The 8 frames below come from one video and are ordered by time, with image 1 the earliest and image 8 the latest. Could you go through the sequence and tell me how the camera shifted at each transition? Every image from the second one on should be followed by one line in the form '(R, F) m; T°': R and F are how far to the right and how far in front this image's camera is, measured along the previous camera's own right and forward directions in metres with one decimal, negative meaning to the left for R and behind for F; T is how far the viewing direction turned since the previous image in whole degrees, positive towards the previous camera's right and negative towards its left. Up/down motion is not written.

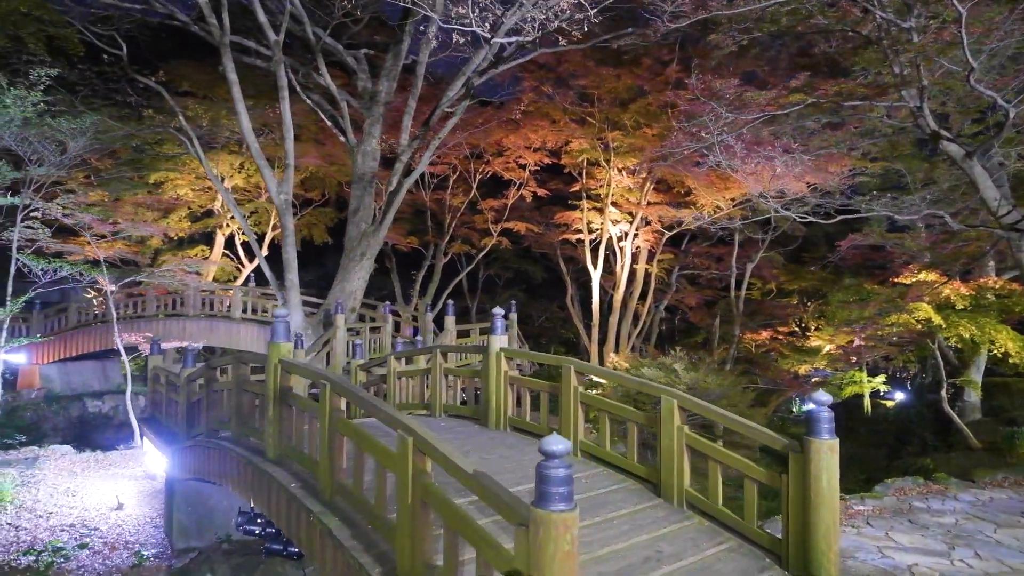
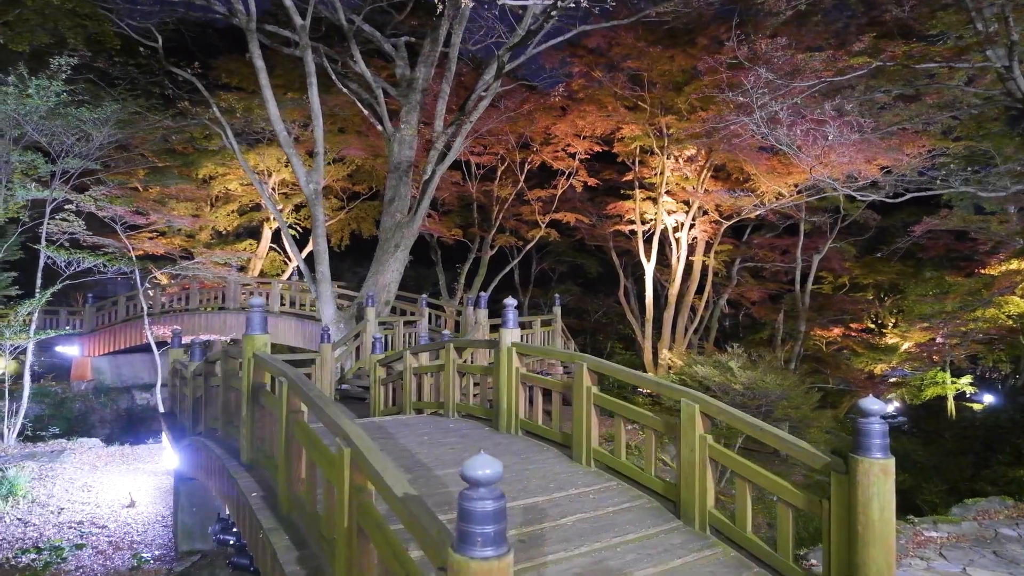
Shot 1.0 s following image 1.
(+0.4, +0.6) m; -6°
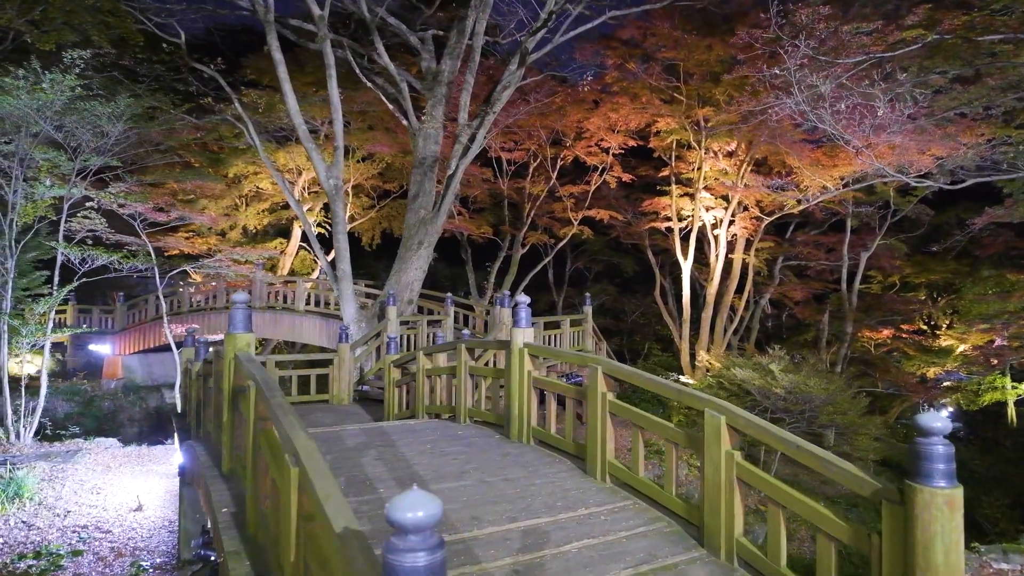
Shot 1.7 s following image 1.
(+0.2, +0.4) m; -3°
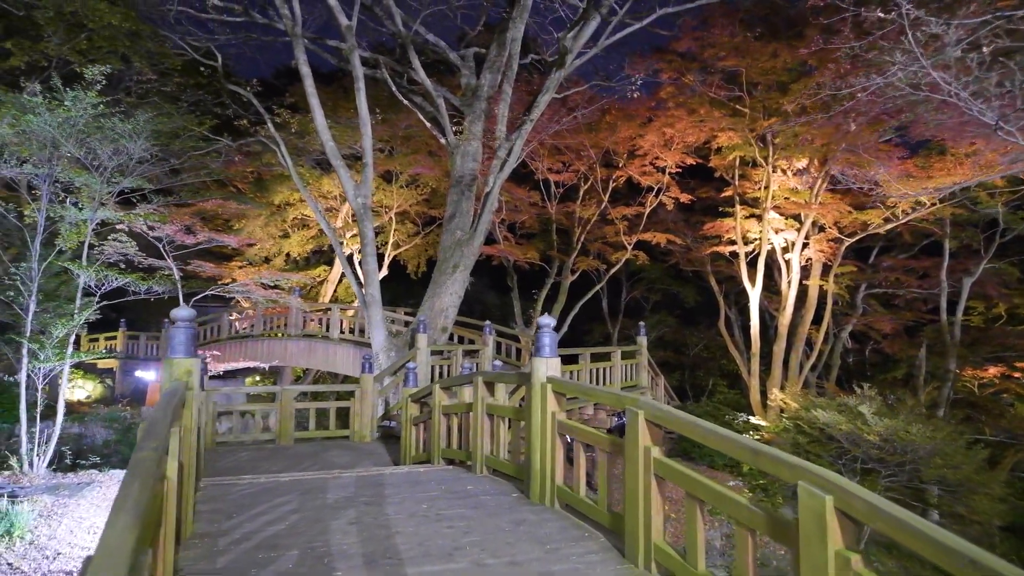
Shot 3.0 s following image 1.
(+0.2, +0.9) m; -5°
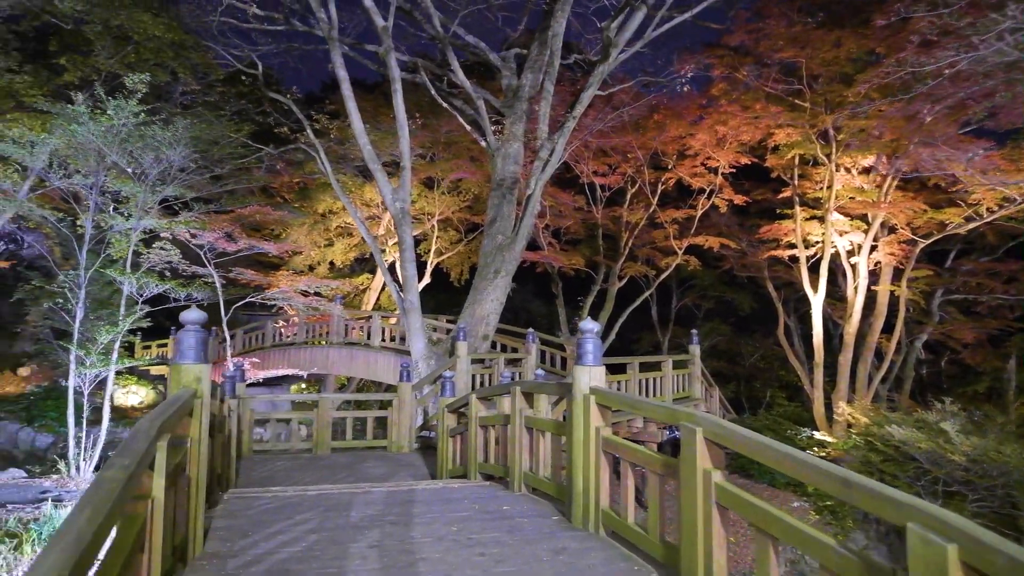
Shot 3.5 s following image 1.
(0.0, +0.3) m; -4°
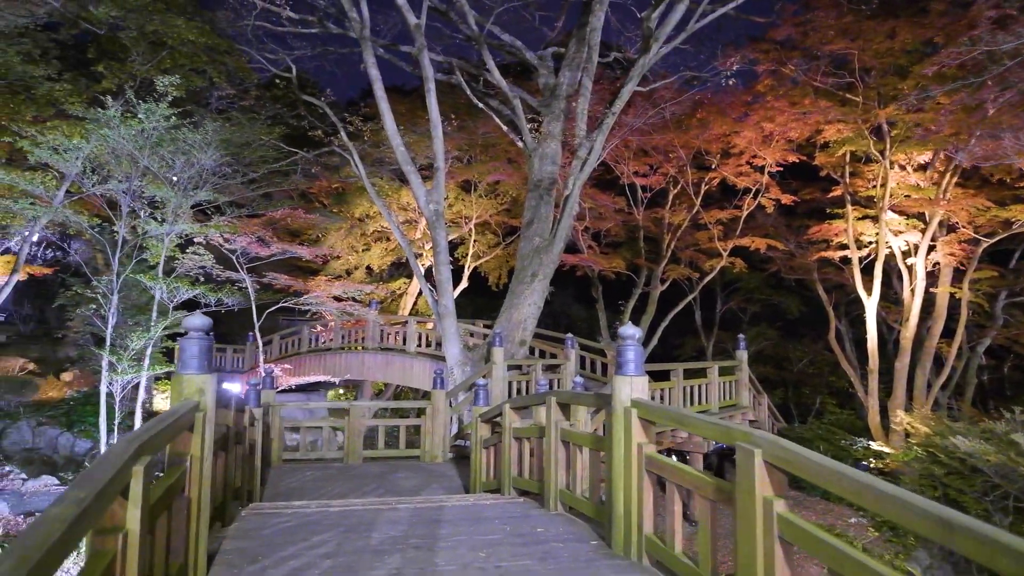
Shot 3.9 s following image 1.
(0.0, +0.3) m; -3°
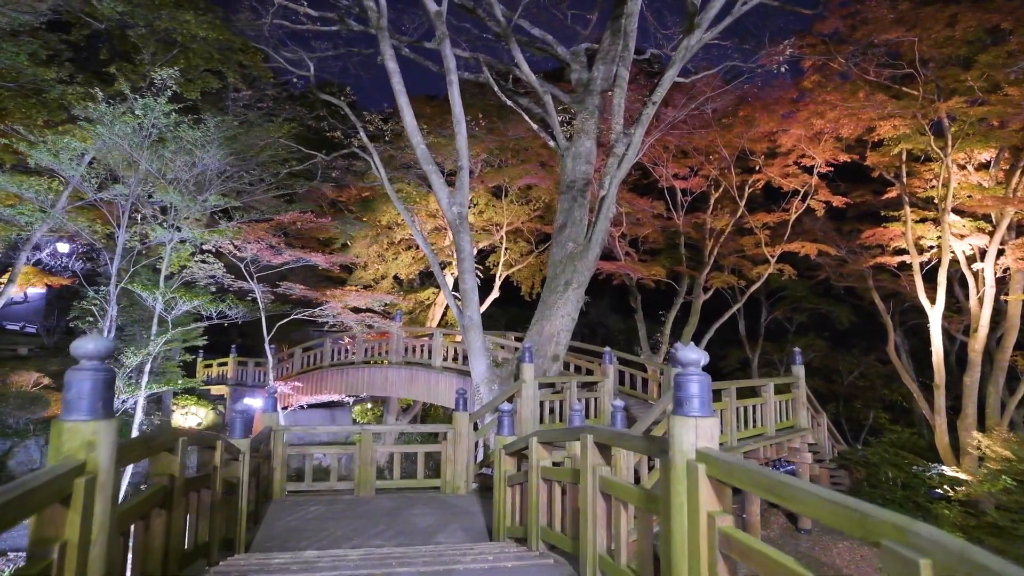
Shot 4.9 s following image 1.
(0.0, +0.7) m; -3°
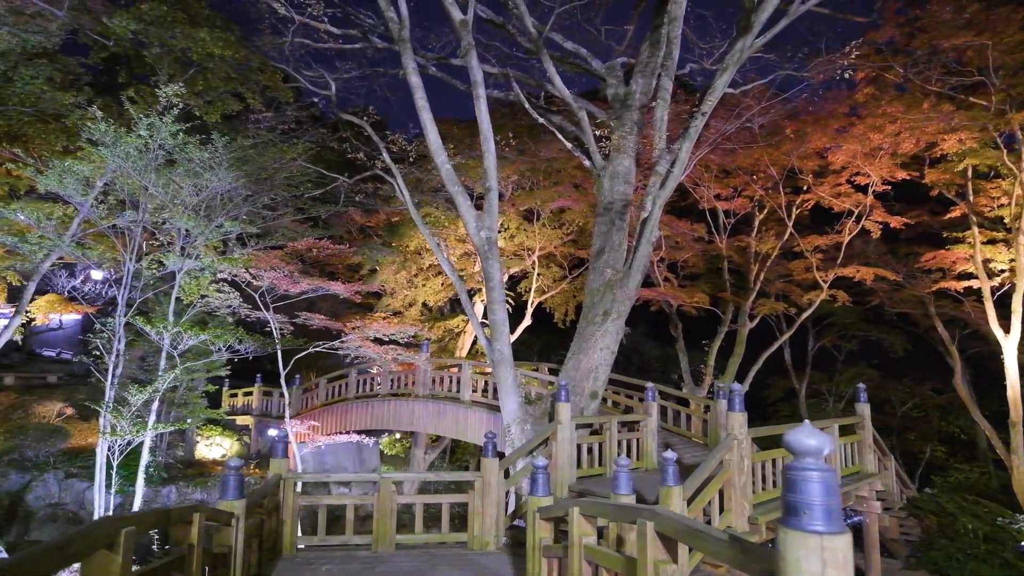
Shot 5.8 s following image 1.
(0.0, +0.6) m; -3°
